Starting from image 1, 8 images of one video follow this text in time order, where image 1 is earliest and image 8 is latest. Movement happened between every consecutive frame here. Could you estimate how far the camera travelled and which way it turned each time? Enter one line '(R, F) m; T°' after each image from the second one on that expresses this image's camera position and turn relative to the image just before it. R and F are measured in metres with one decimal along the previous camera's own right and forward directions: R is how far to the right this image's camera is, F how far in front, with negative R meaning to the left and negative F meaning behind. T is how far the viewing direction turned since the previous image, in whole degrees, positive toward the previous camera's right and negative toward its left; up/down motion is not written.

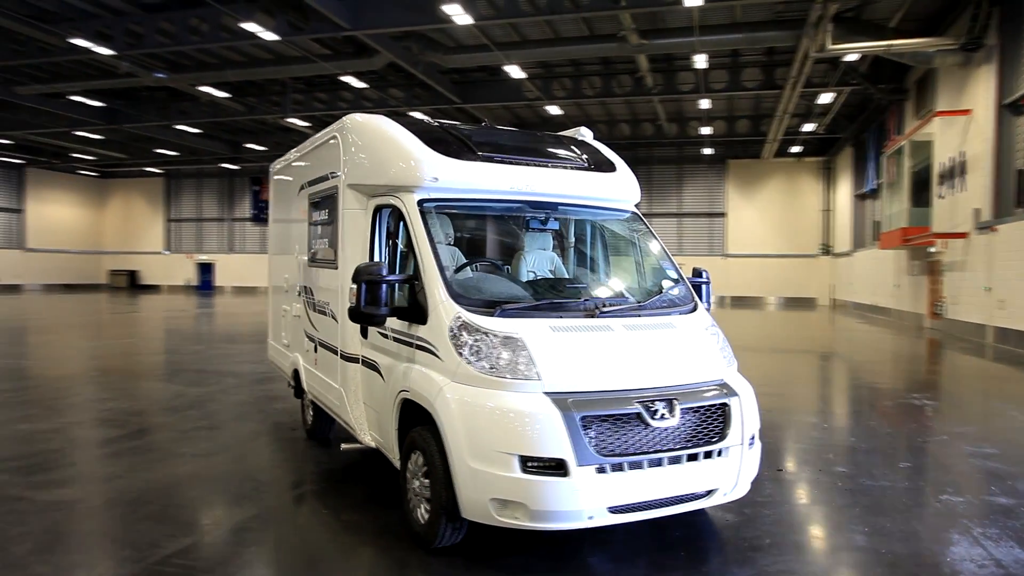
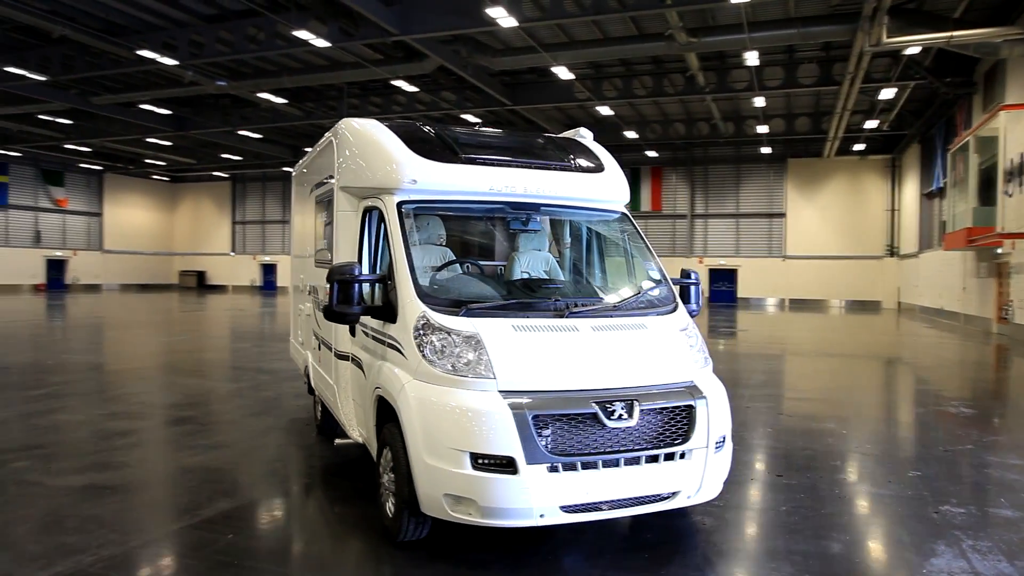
(+0.4, 0.0) m; -5°
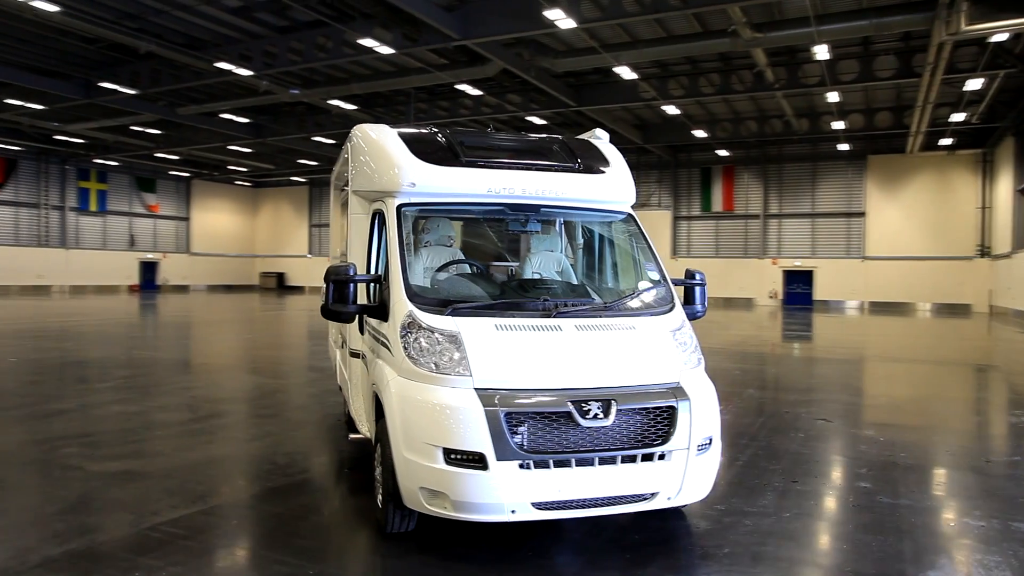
(+0.3, 0.0) m; -6°
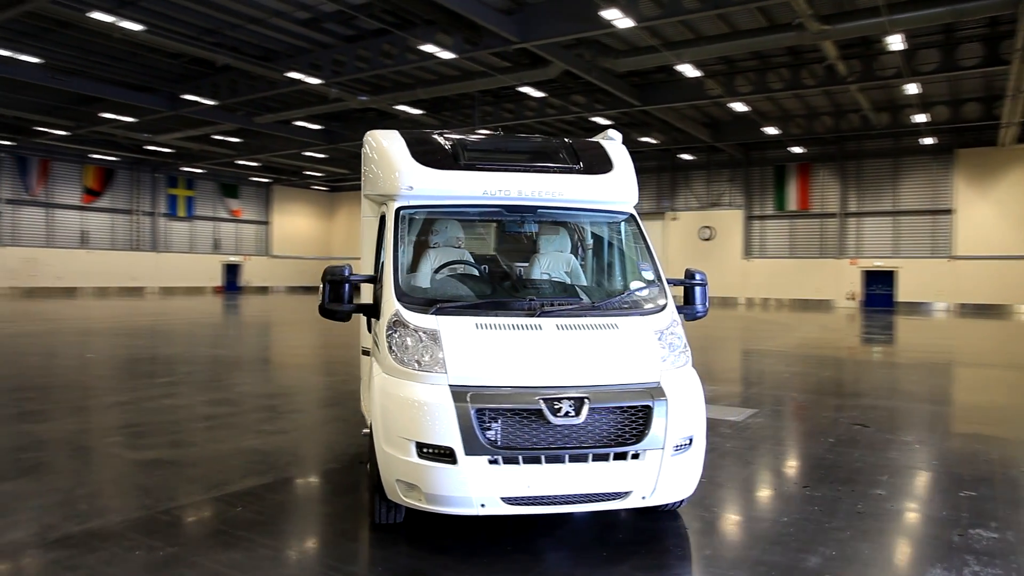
(+0.4, 0.0) m; -6°
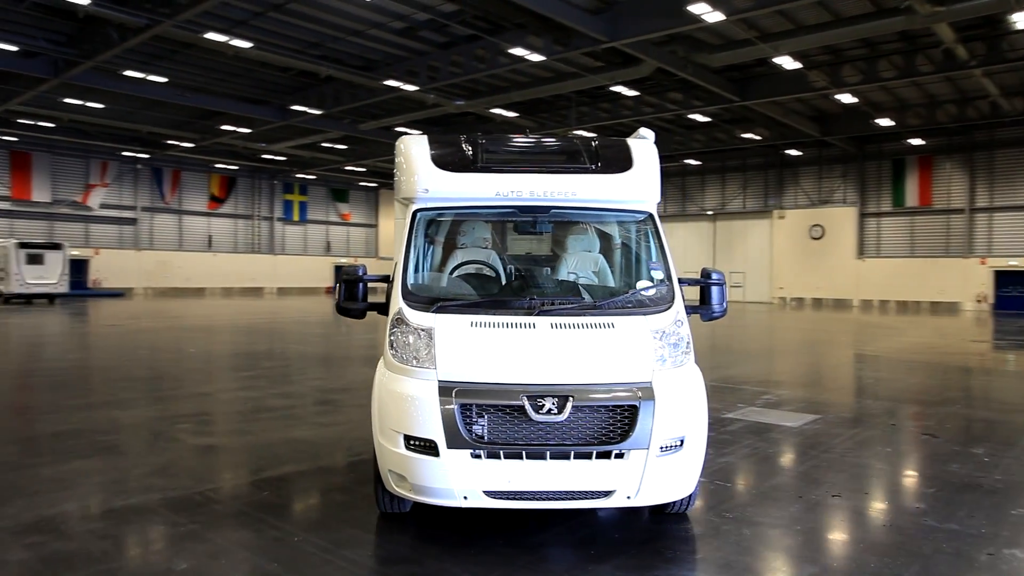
(+0.4, 0.0) m; -8°
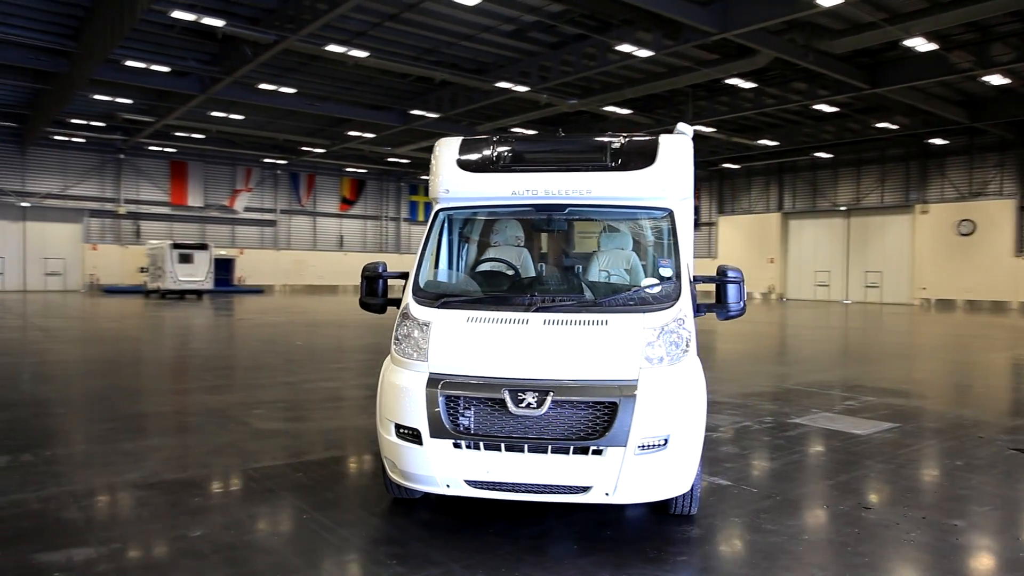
(+0.5, 0.0) m; -10°
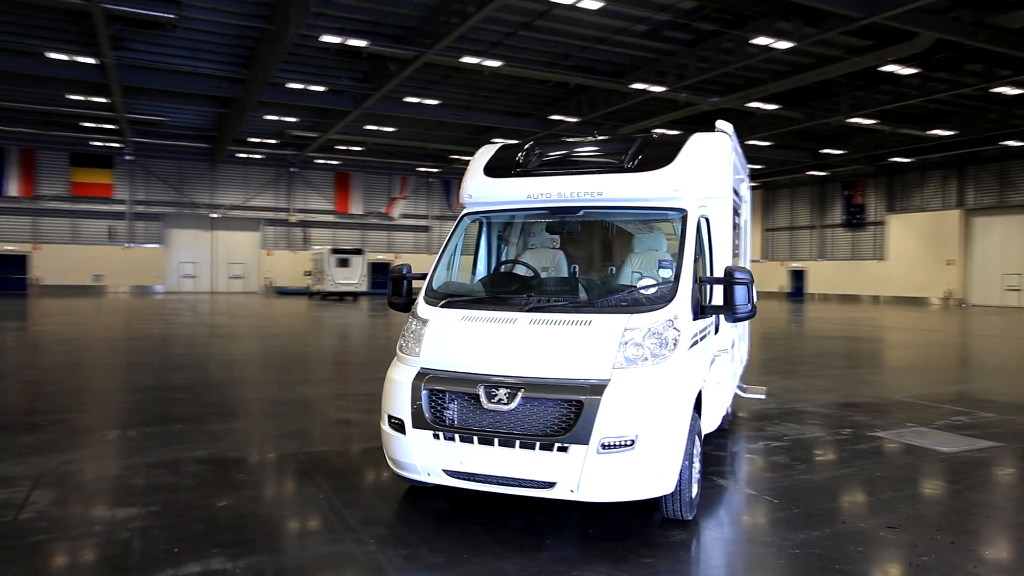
(+0.7, 0.0) m; -12°
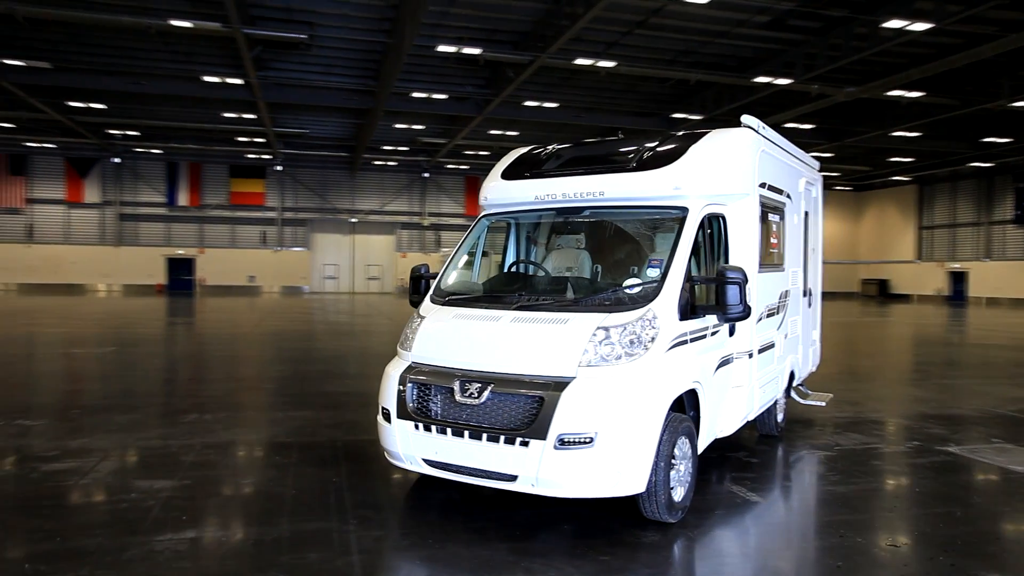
(+0.7, 0.0) m; -11°
